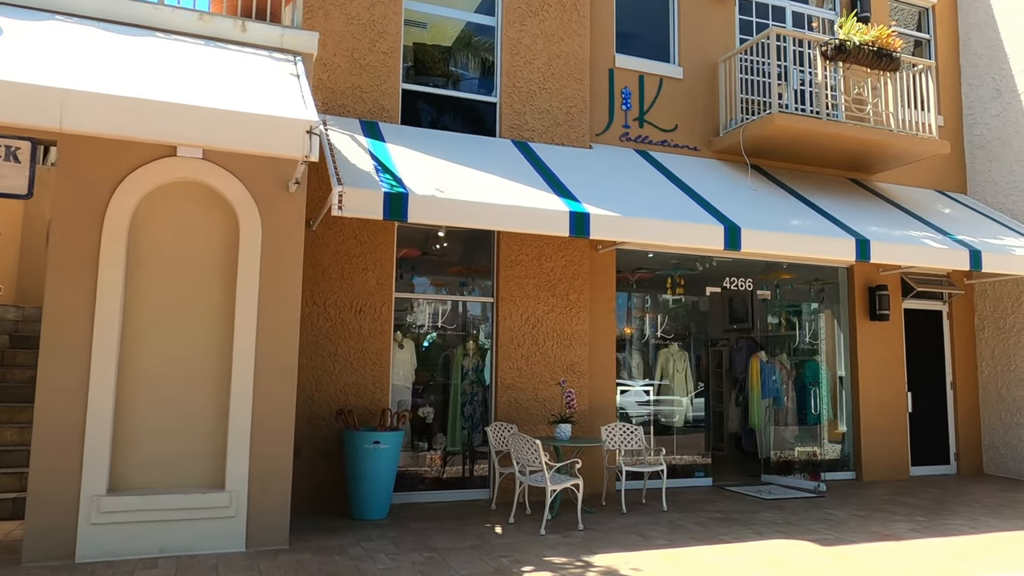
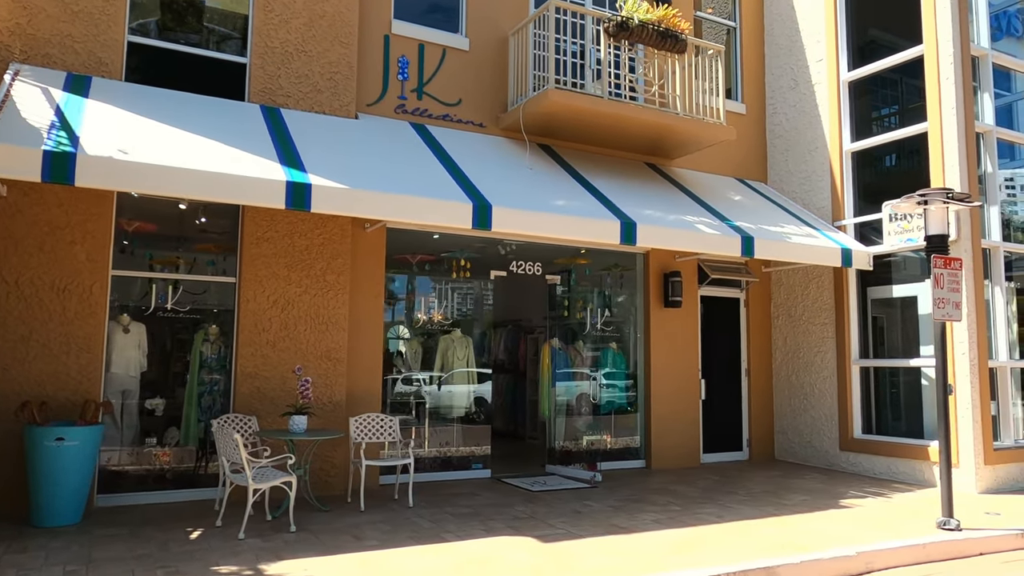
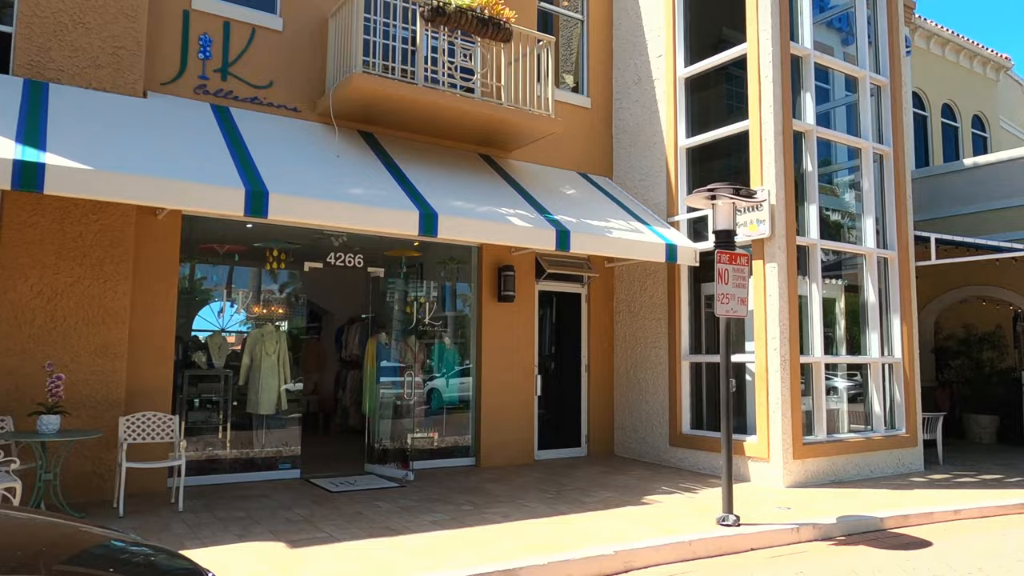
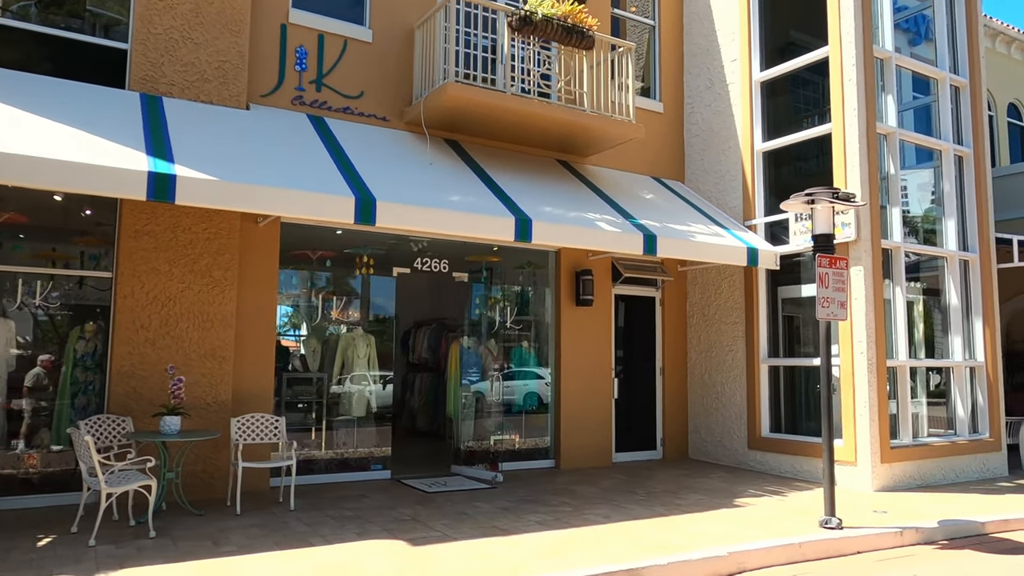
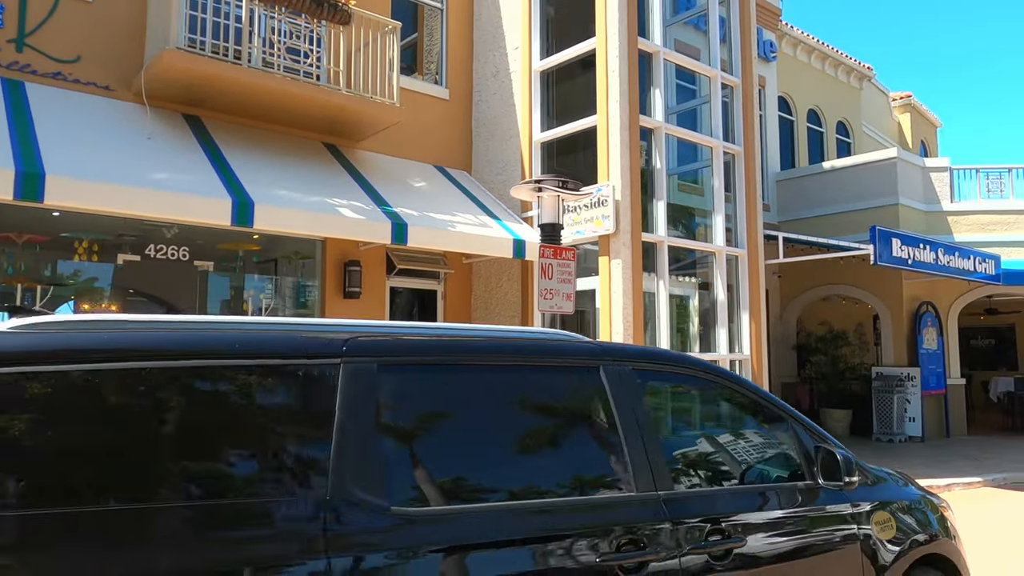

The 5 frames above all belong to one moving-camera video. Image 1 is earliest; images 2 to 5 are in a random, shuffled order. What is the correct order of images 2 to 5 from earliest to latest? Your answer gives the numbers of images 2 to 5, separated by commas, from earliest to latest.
2, 4, 3, 5
